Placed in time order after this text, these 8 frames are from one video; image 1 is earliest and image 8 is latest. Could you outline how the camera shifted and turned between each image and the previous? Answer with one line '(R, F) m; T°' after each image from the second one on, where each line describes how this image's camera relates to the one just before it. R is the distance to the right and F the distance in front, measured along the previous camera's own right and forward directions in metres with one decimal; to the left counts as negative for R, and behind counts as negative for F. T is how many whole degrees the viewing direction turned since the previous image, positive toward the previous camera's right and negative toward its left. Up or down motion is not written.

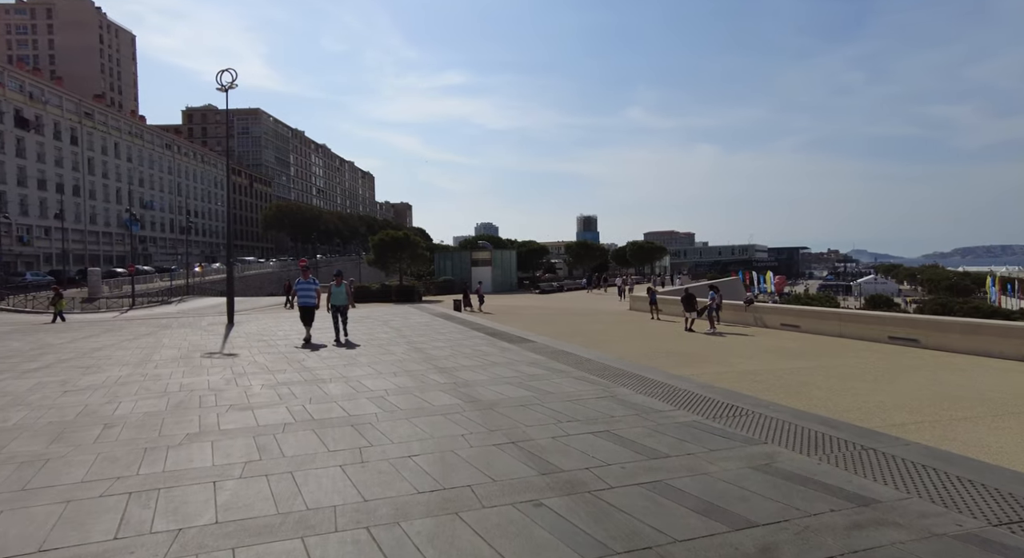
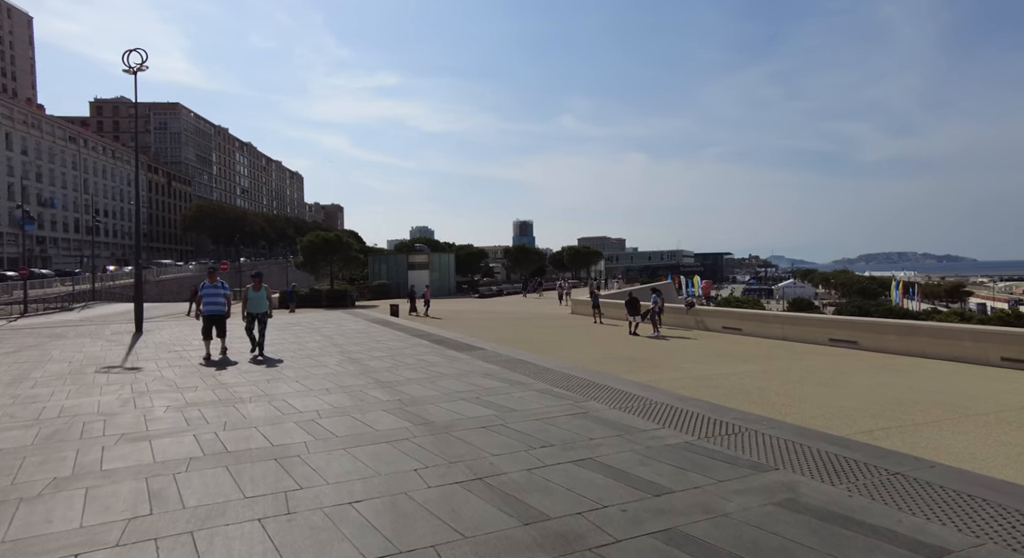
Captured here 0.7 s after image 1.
(-0.2, +0.8) m; +6°
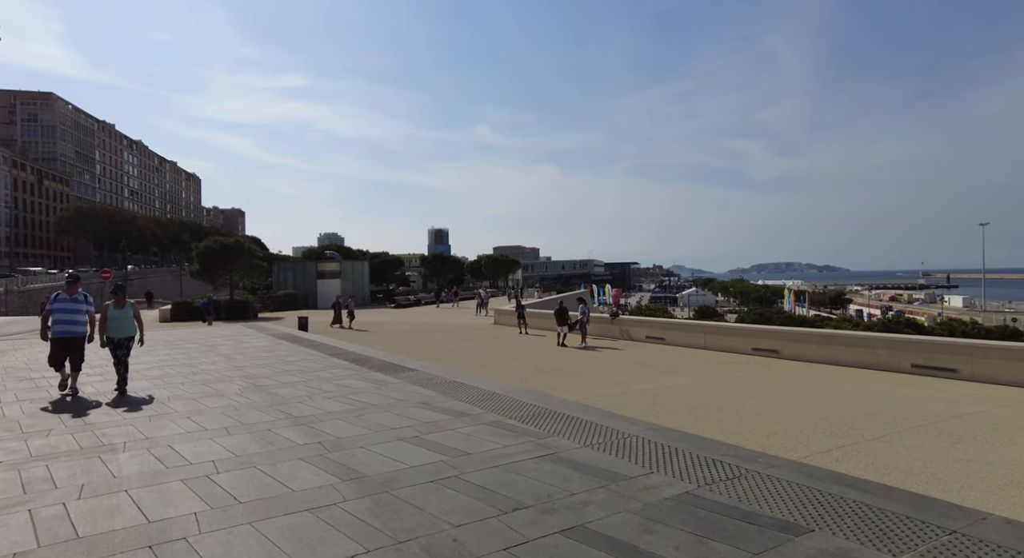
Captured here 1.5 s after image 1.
(-0.3, +0.9) m; +8°
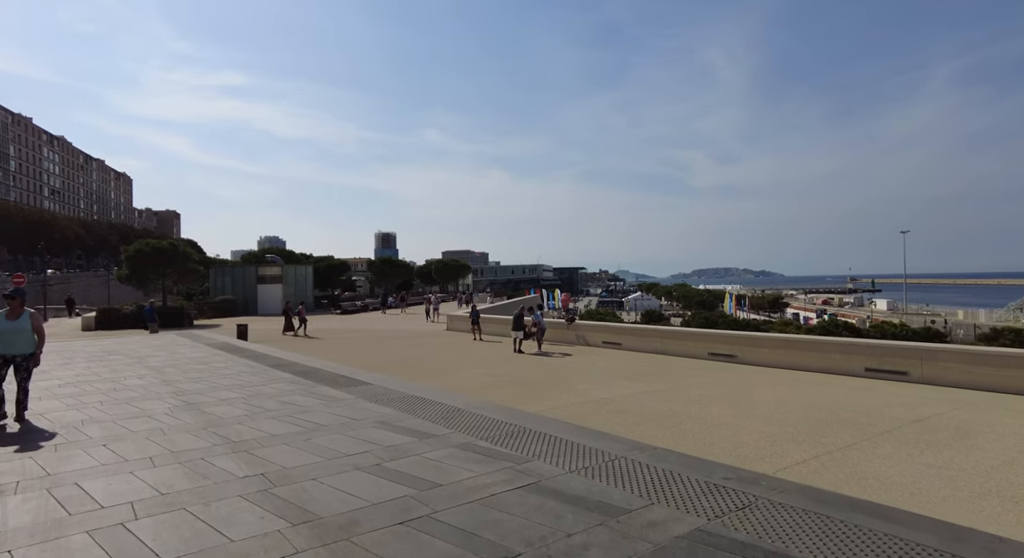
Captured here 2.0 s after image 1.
(-0.2, +0.5) m; +5°
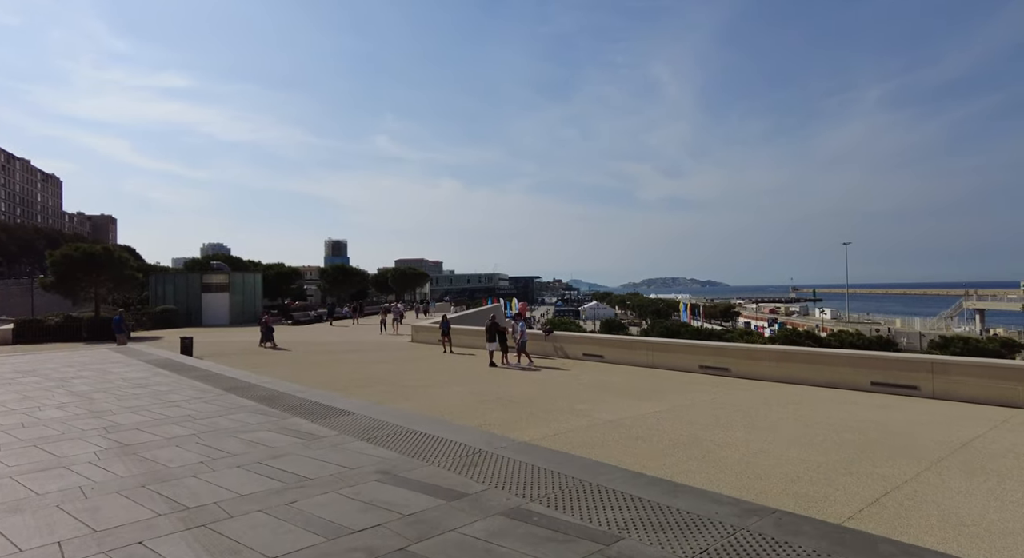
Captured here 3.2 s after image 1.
(-0.7, +1.3) m; +4°
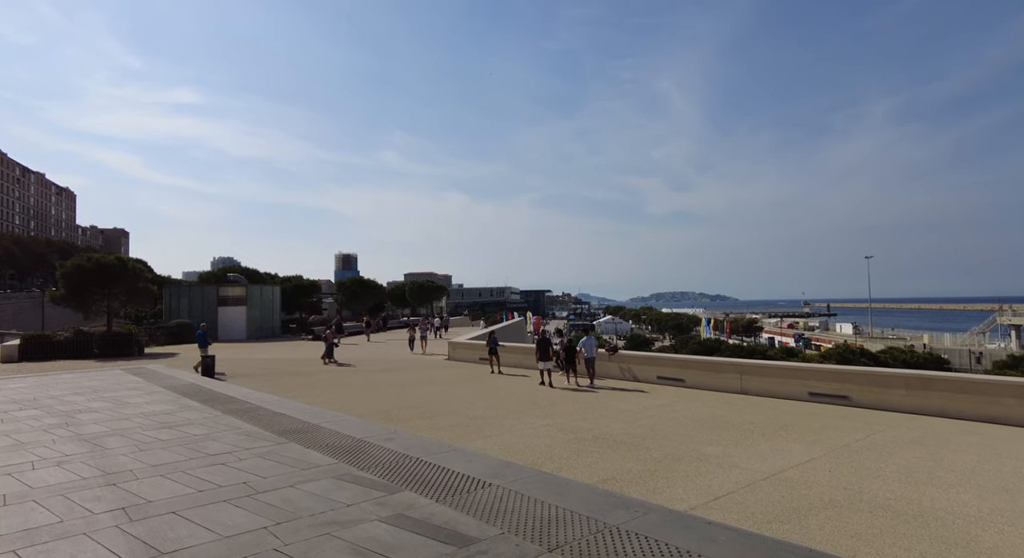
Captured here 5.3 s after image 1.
(-1.5, +2.2) m; -1°
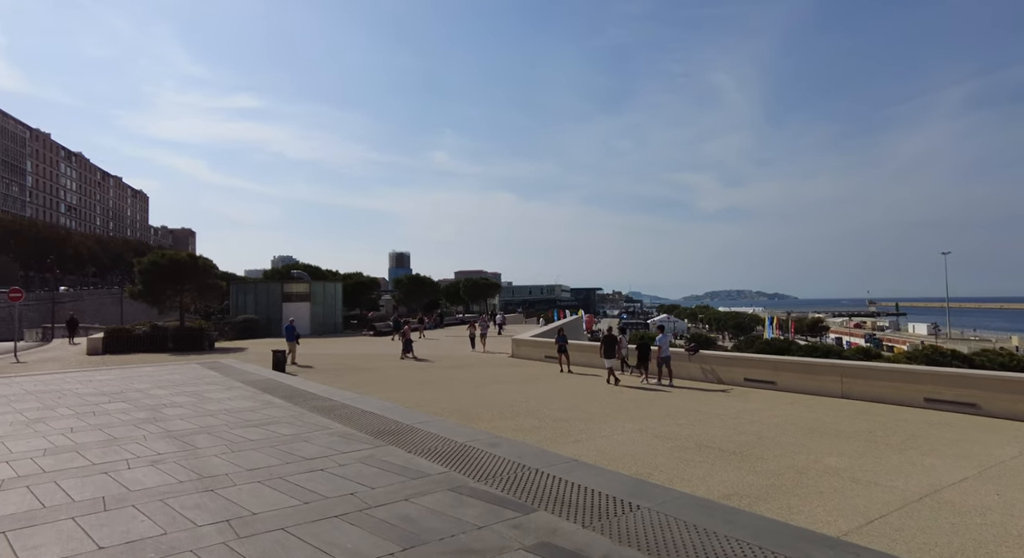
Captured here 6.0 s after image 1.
(-0.6, +0.6) m; -5°
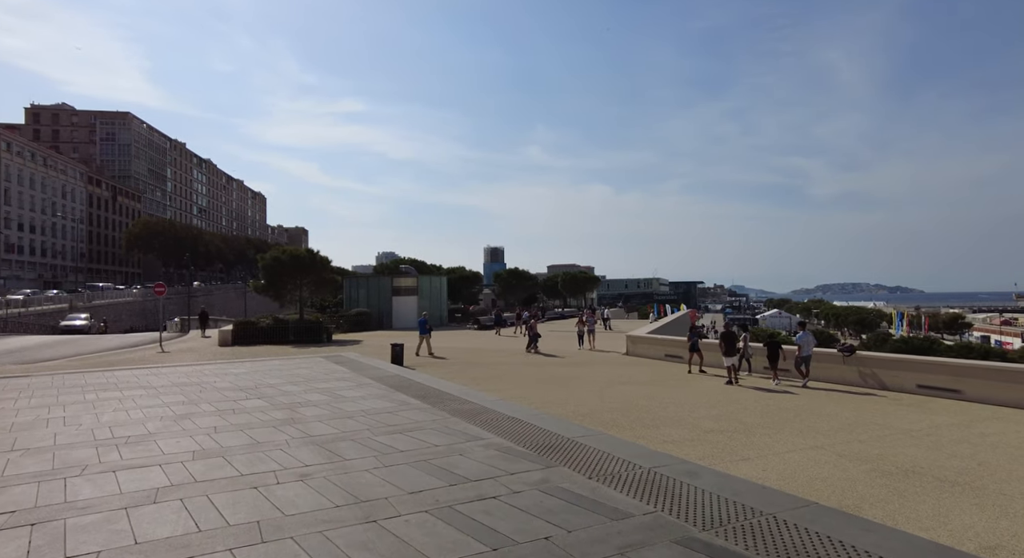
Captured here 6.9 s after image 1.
(-0.8, +0.9) m; -9°
